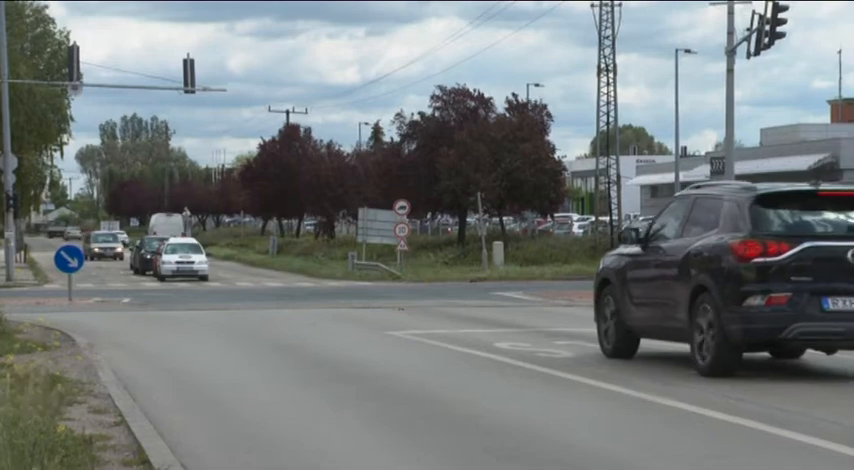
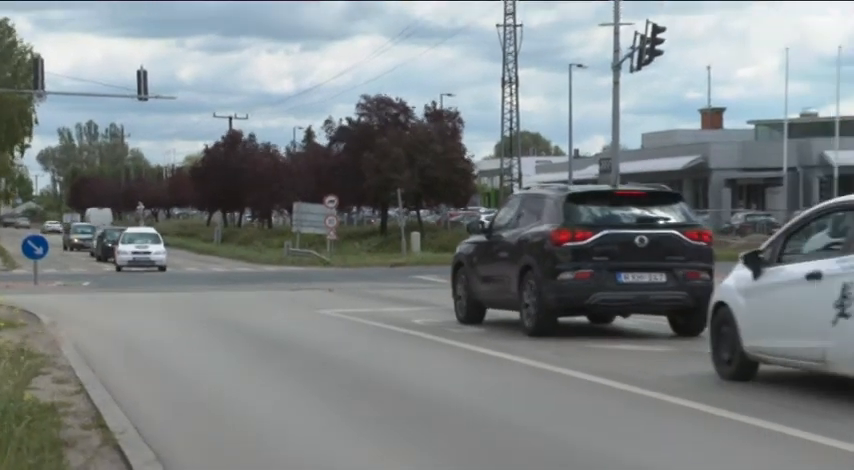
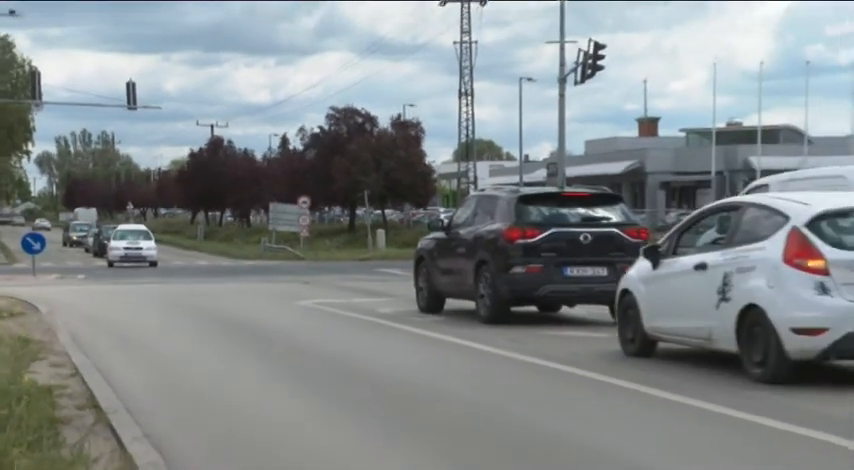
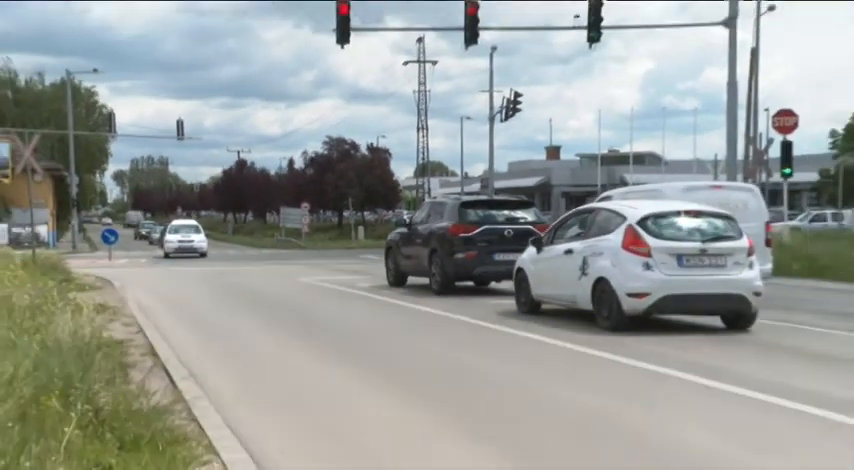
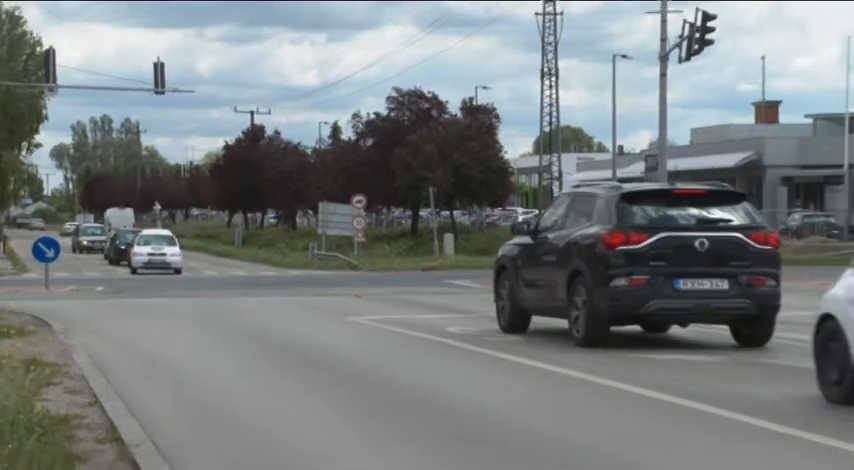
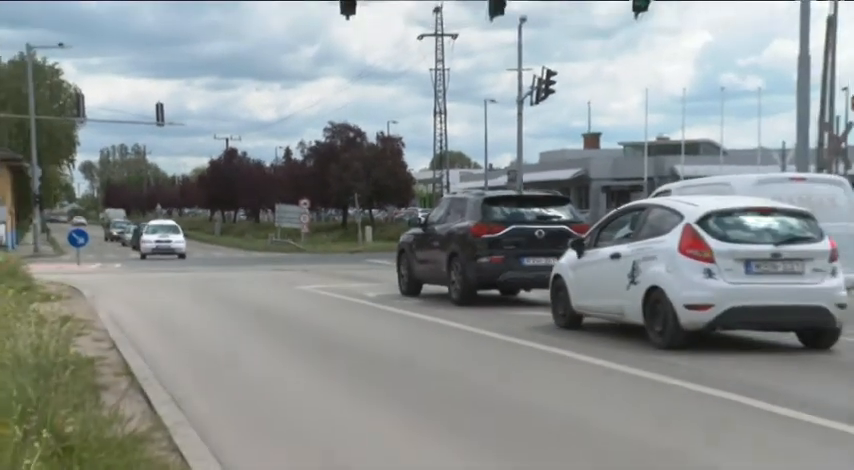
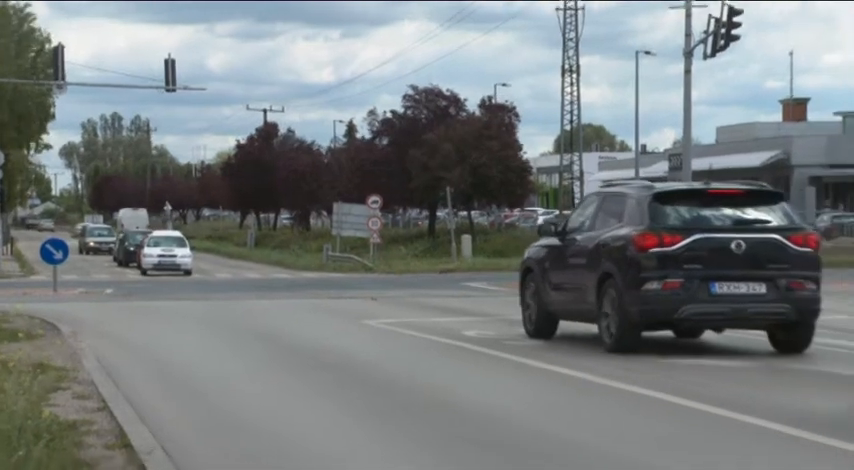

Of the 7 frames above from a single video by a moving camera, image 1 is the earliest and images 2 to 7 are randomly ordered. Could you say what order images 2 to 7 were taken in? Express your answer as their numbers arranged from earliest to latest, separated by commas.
7, 5, 2, 3, 6, 4
